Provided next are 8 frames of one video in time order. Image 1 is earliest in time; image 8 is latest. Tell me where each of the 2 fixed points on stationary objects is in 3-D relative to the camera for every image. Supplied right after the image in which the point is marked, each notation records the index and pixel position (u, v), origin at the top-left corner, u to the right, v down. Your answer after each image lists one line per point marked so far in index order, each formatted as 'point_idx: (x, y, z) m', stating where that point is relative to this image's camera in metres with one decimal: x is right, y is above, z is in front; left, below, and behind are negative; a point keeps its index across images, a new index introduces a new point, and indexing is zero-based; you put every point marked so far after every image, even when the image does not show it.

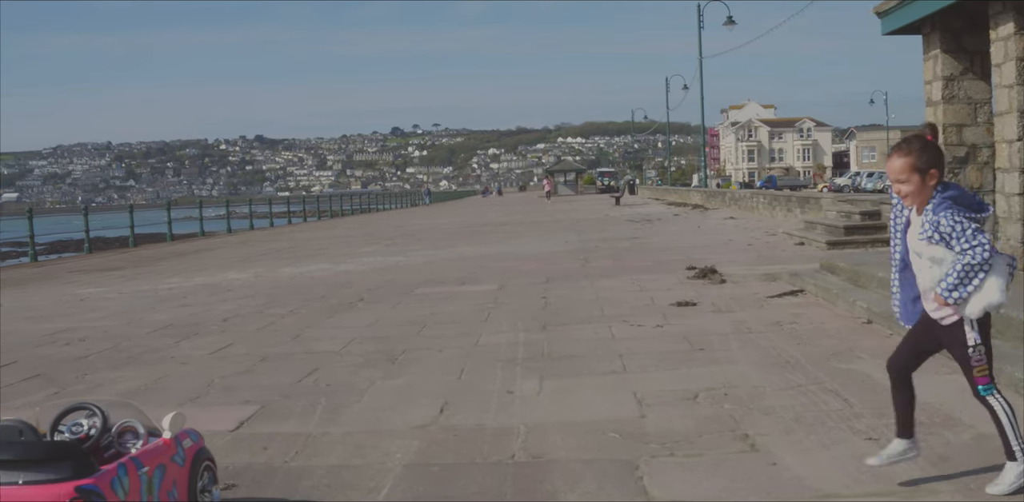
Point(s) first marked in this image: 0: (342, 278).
0: (-2.6, -0.4, +15.7) m
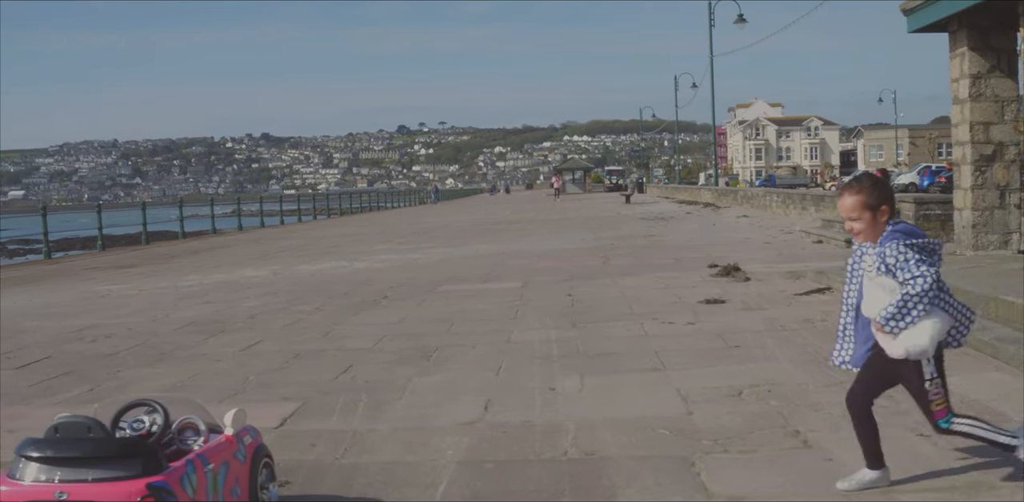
0: (-2.3, -0.4, +15.7) m
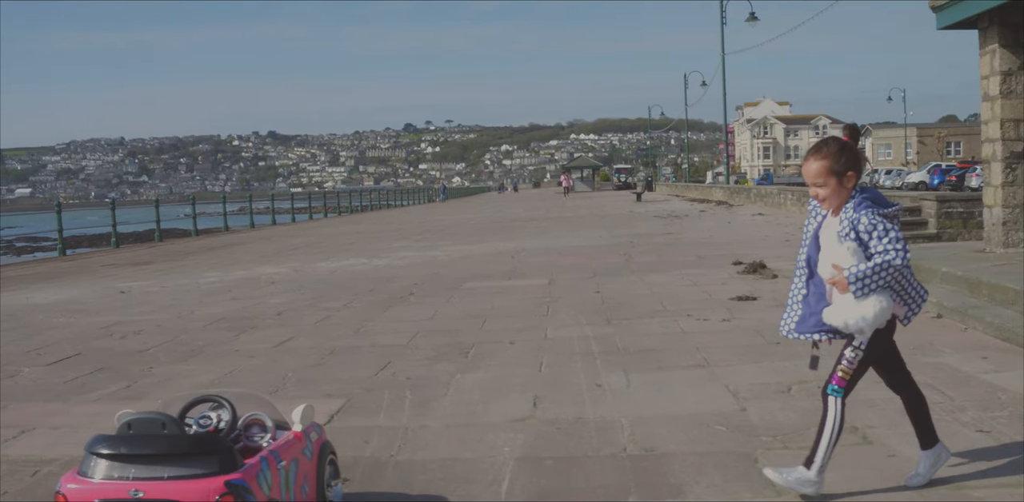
0: (-2.0, -0.3, +15.6) m
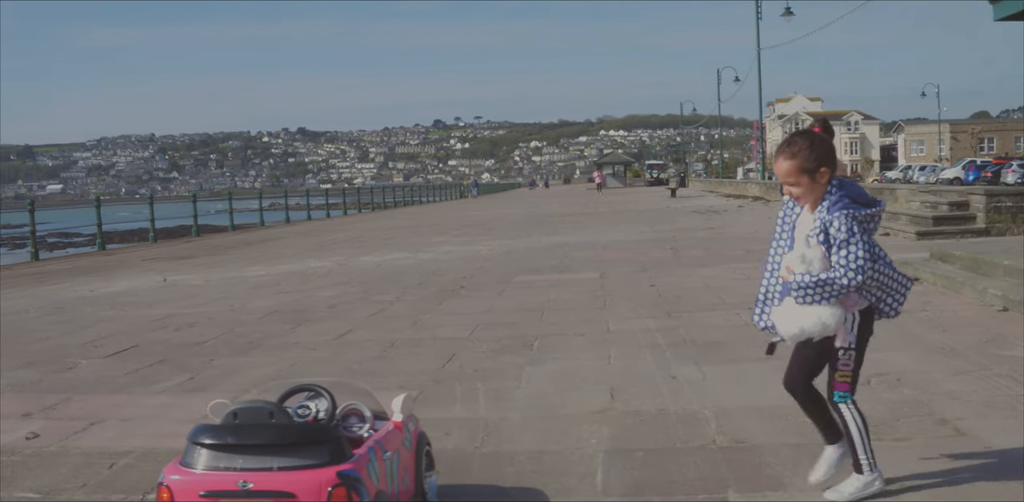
0: (-1.2, -0.2, +15.5) m
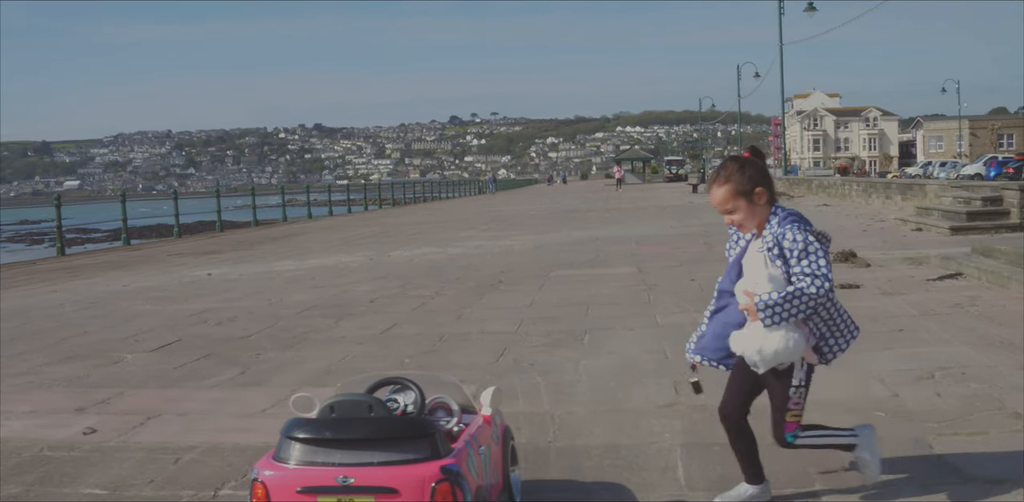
0: (-0.7, -0.2, +15.4) m
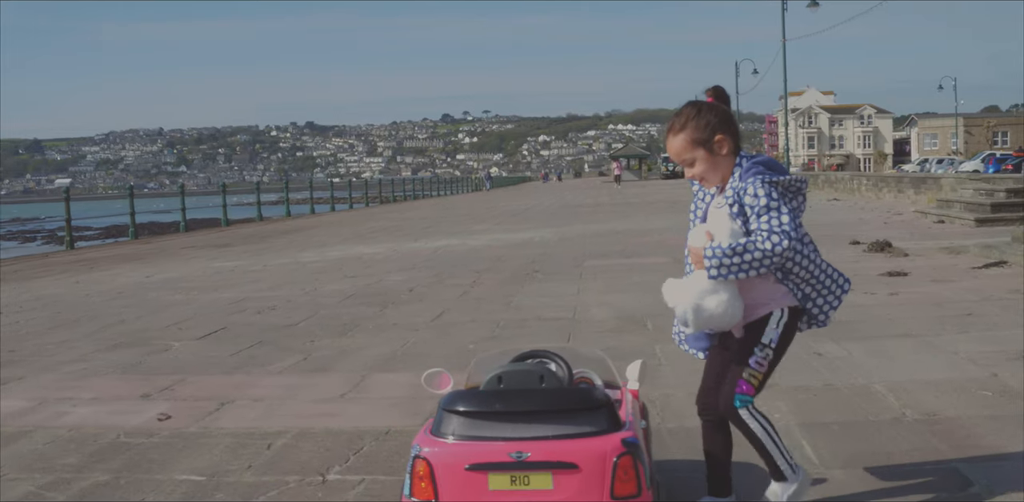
0: (-0.3, 0.0, +15.2) m
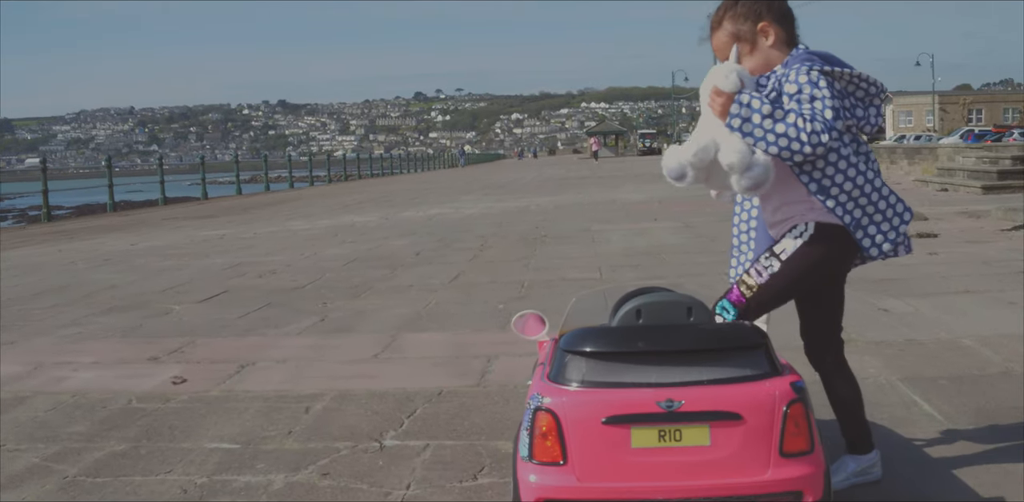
0: (-0.3, +0.5, +14.6) m
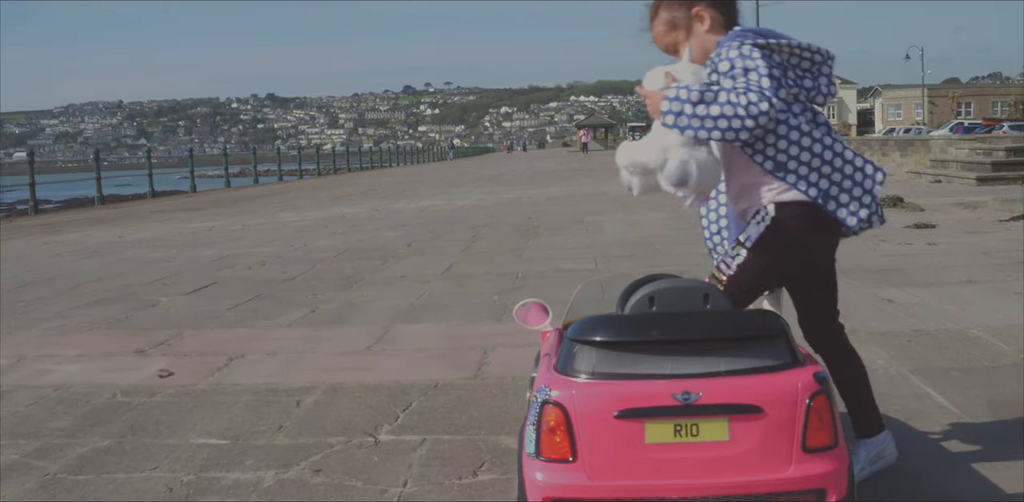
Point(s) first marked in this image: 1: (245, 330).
0: (-0.4, +0.6, +14.5) m
1: (-1.6, -0.5, +5.8) m
